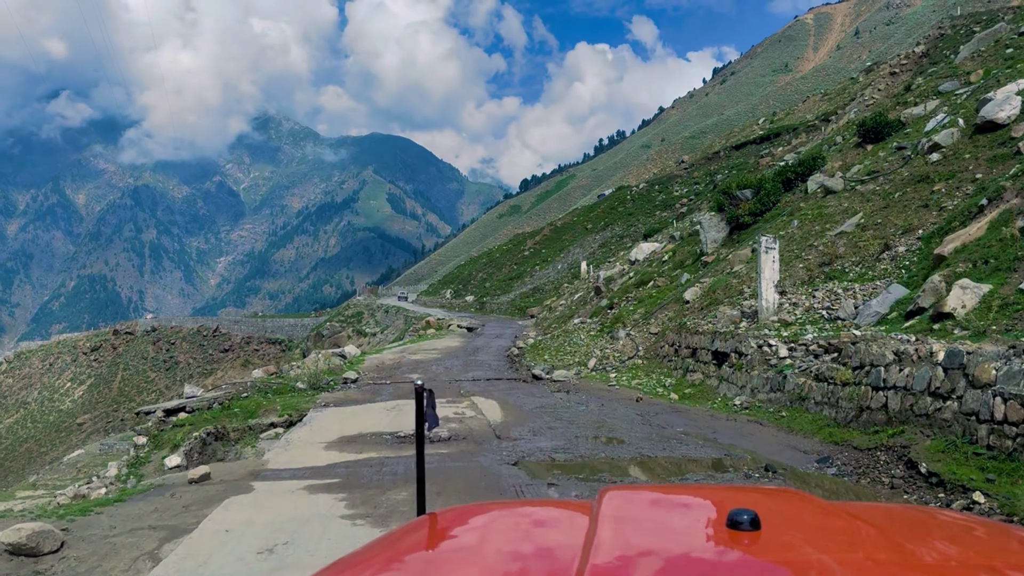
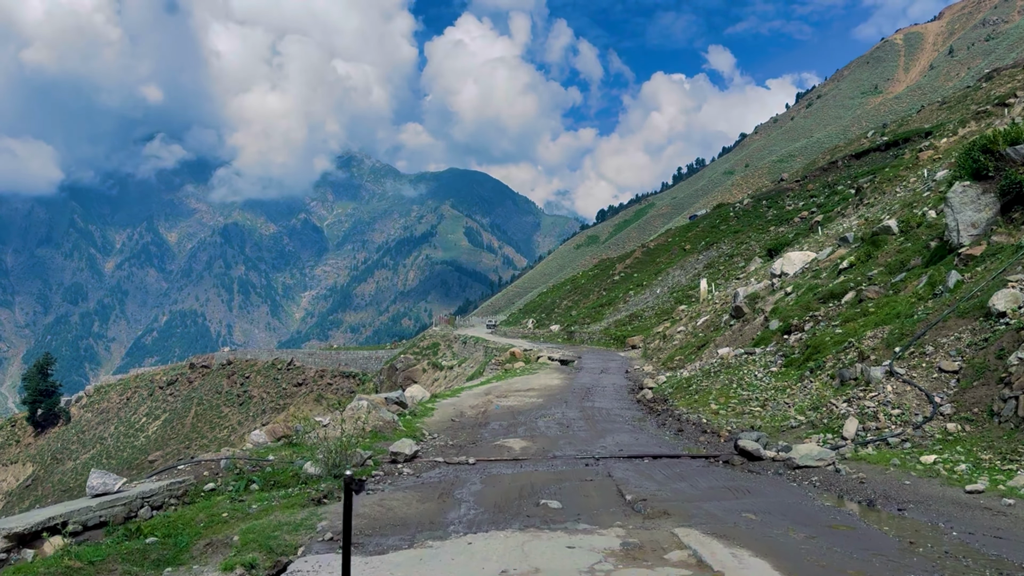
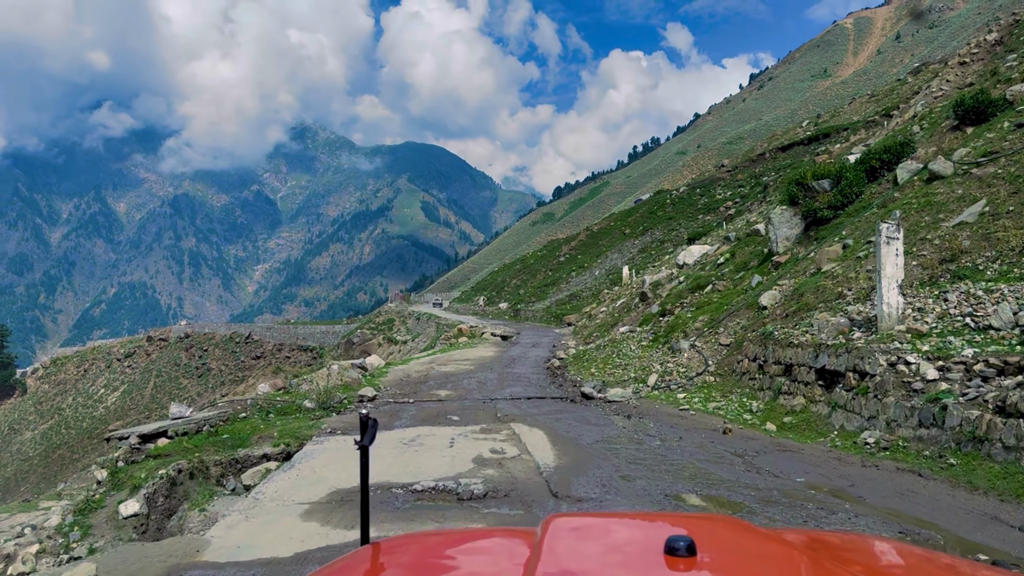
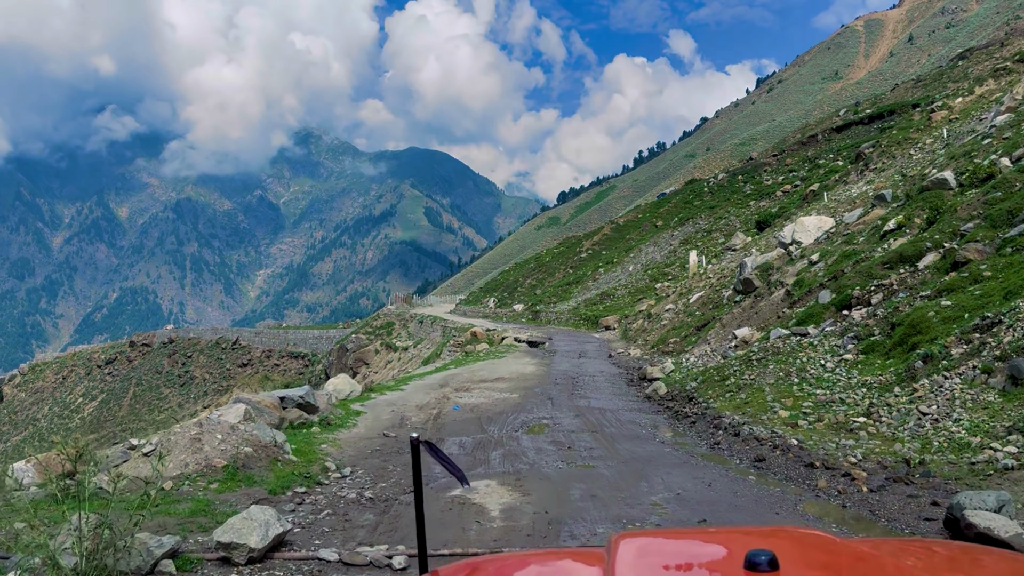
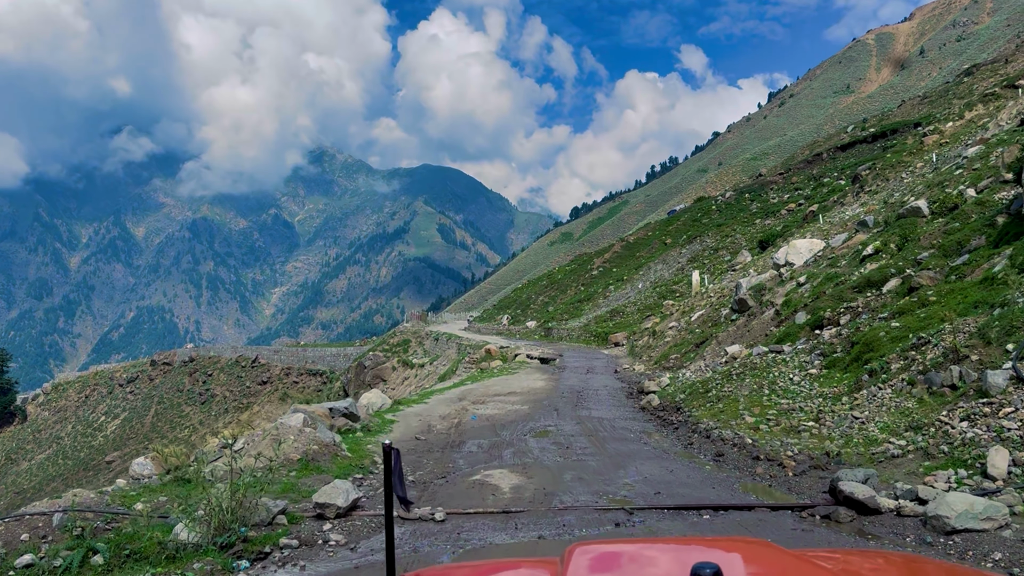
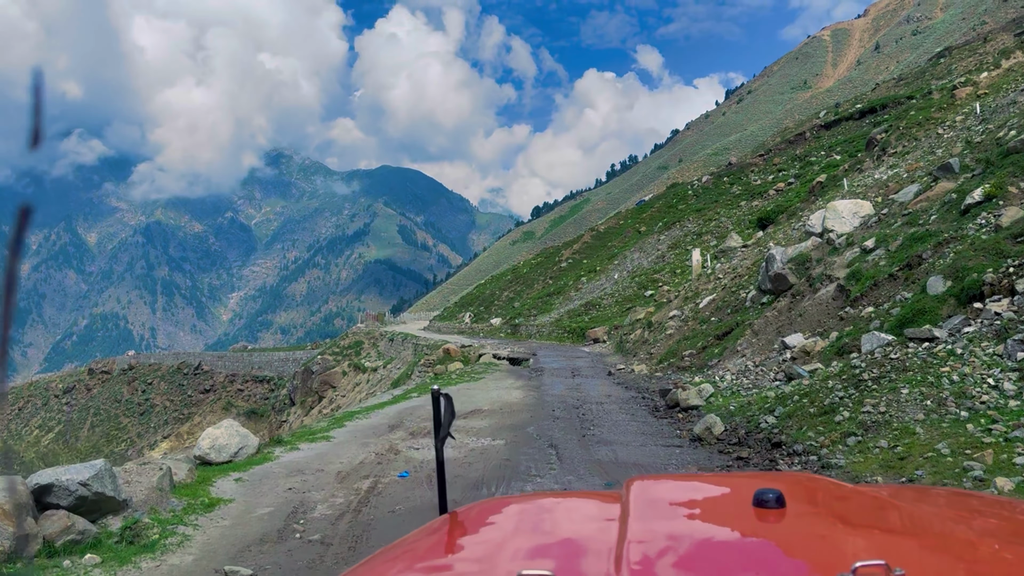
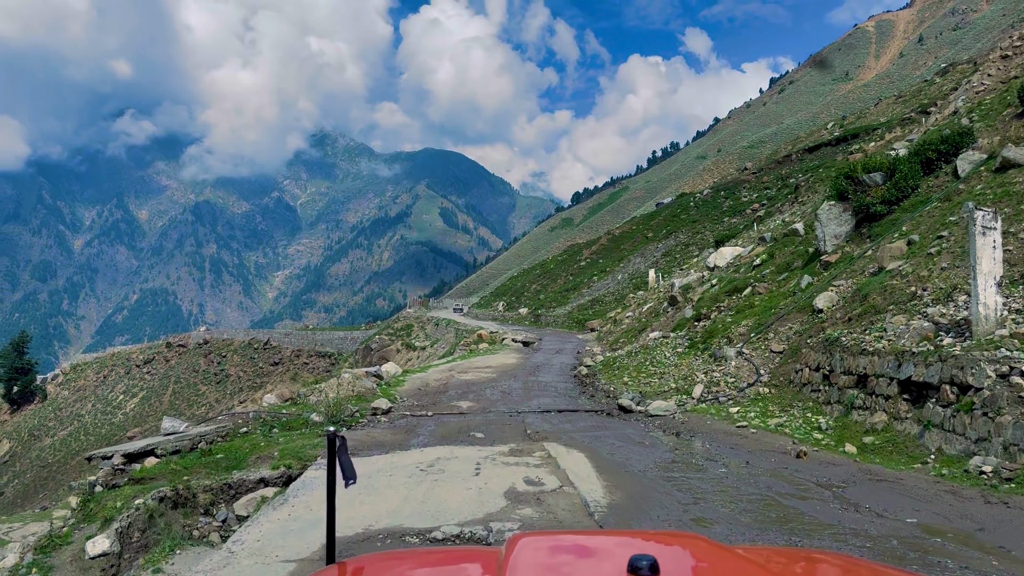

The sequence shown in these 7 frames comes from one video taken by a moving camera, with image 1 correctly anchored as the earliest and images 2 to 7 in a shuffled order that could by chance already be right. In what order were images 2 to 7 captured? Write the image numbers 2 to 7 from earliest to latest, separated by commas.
3, 7, 2, 5, 4, 6
